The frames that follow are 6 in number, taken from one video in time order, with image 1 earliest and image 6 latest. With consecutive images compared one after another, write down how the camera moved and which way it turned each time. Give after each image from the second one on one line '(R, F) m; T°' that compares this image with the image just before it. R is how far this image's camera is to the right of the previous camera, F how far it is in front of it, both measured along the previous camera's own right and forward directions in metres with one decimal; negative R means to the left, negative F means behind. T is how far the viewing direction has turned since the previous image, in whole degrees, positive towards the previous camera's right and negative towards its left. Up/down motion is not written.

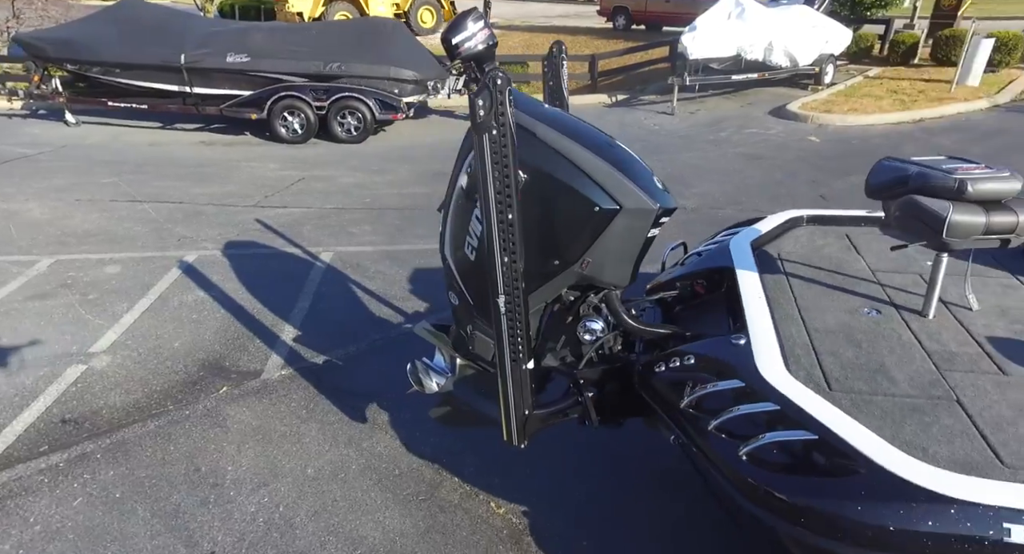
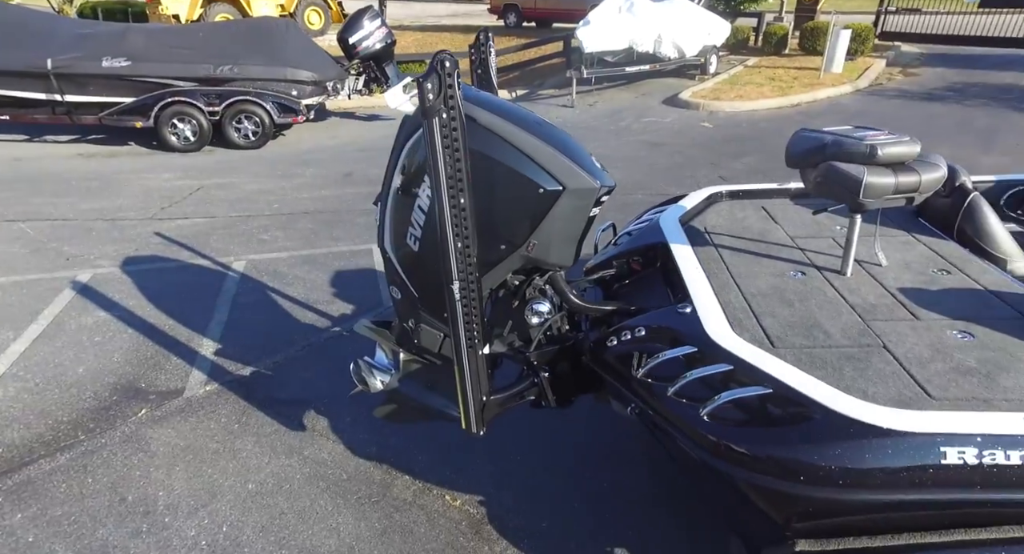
(-0.2, 0.0) m; +8°
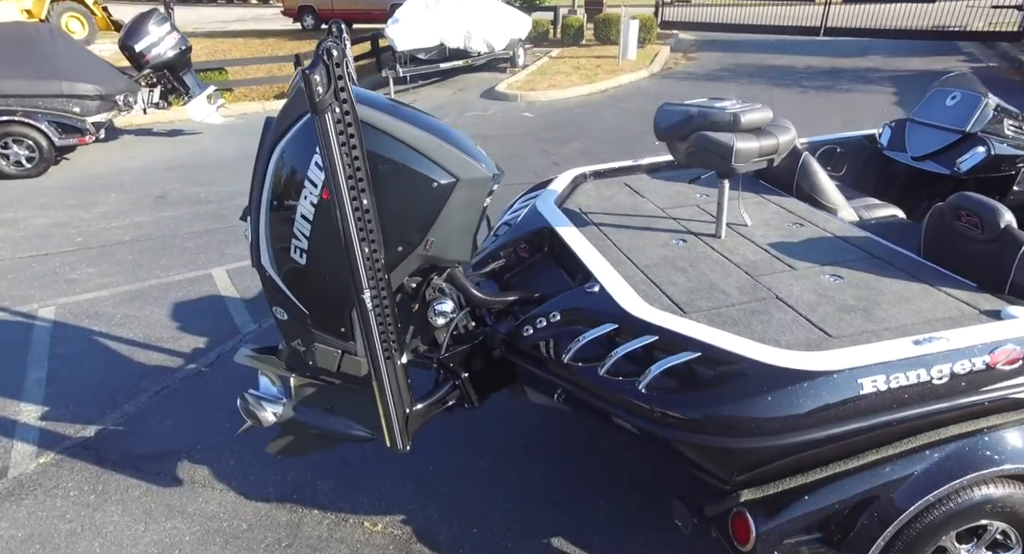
(-0.3, +0.1) m; +15°
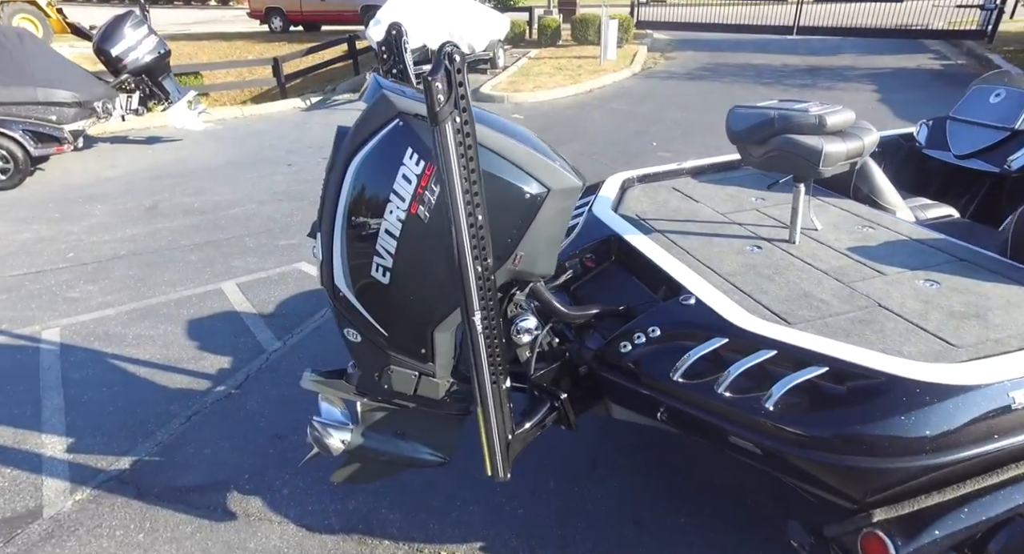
(-0.5, +0.1) m; +3°
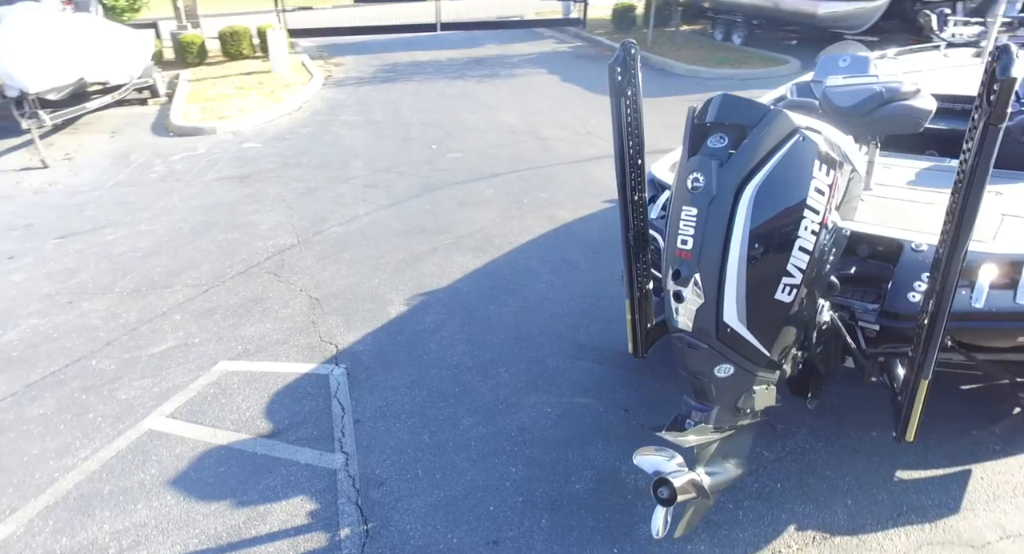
(-2.3, +0.9) m; +31°
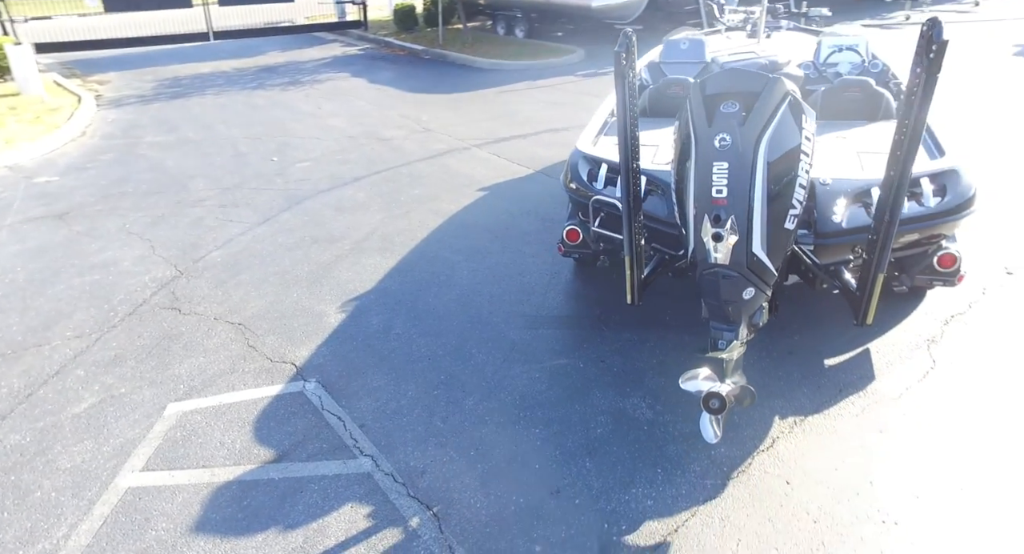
(-1.1, -0.1) m; +18°
